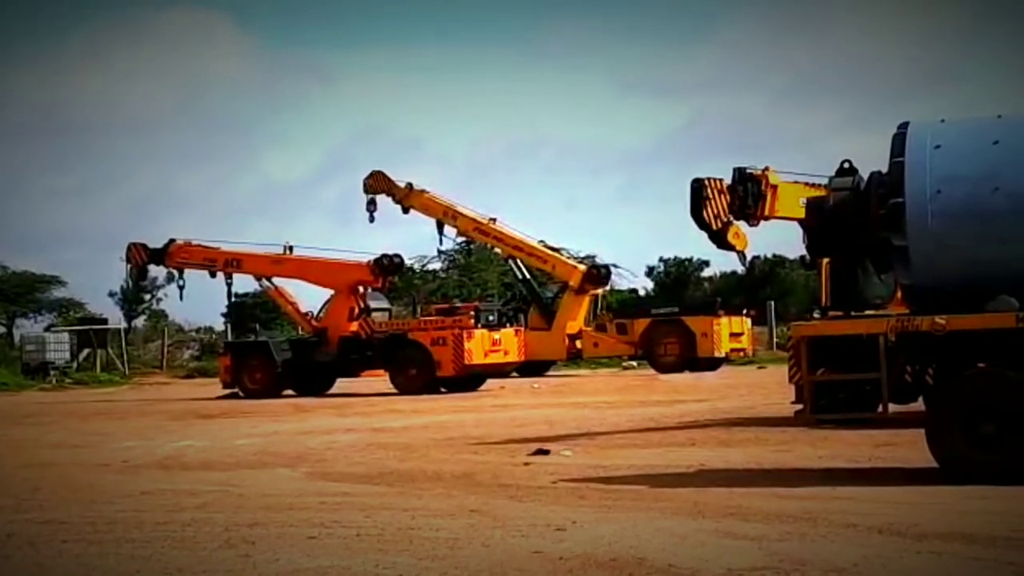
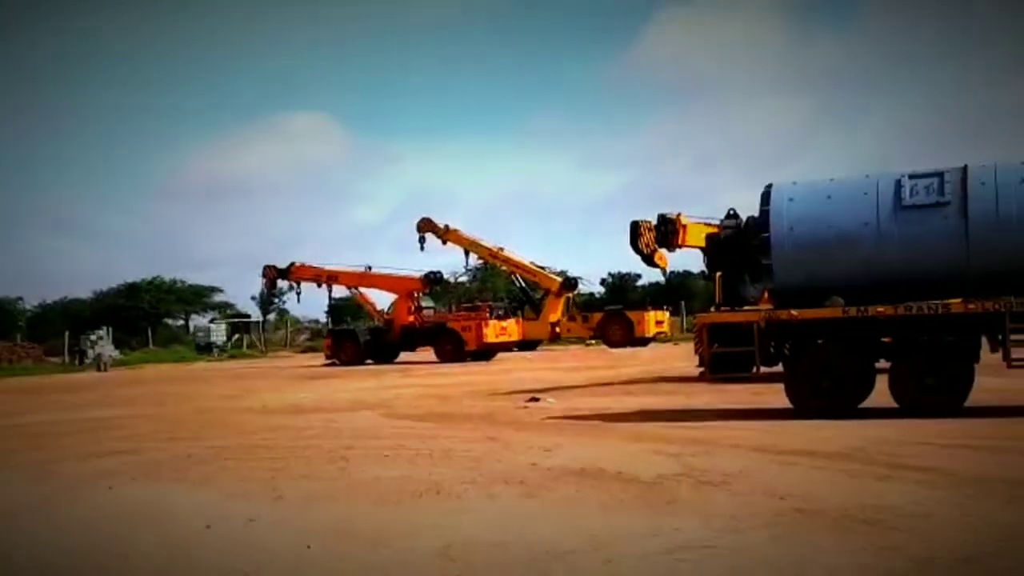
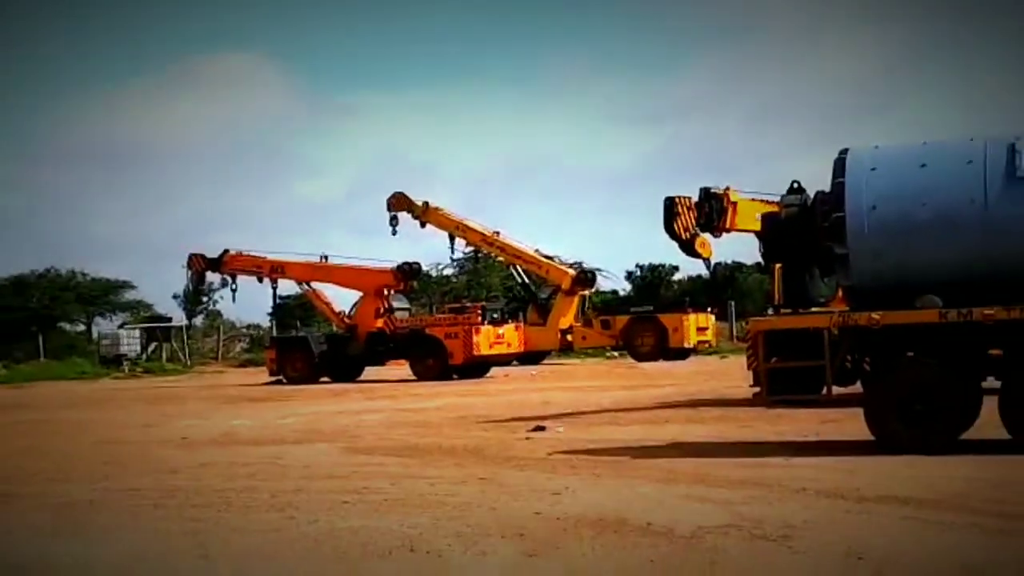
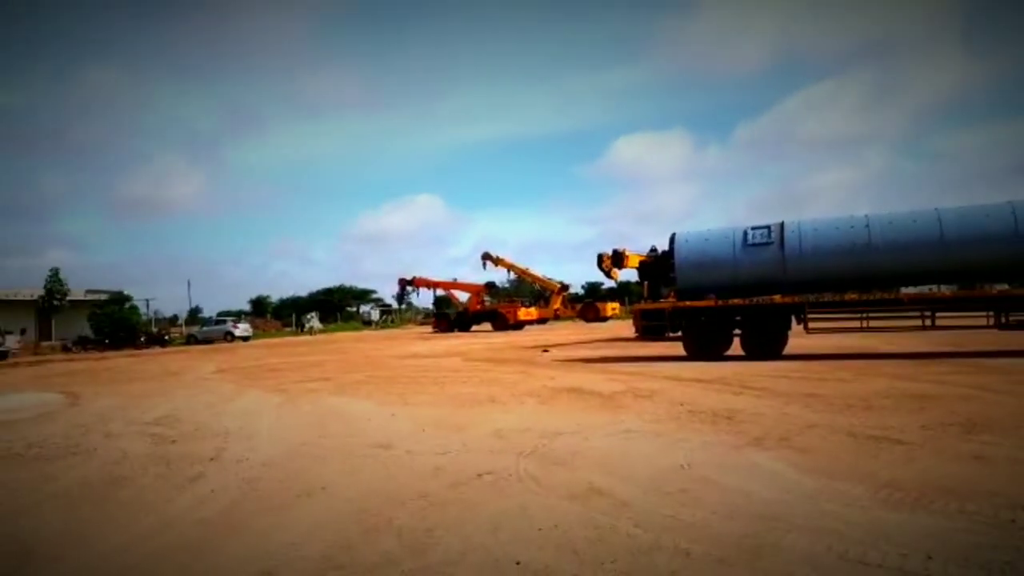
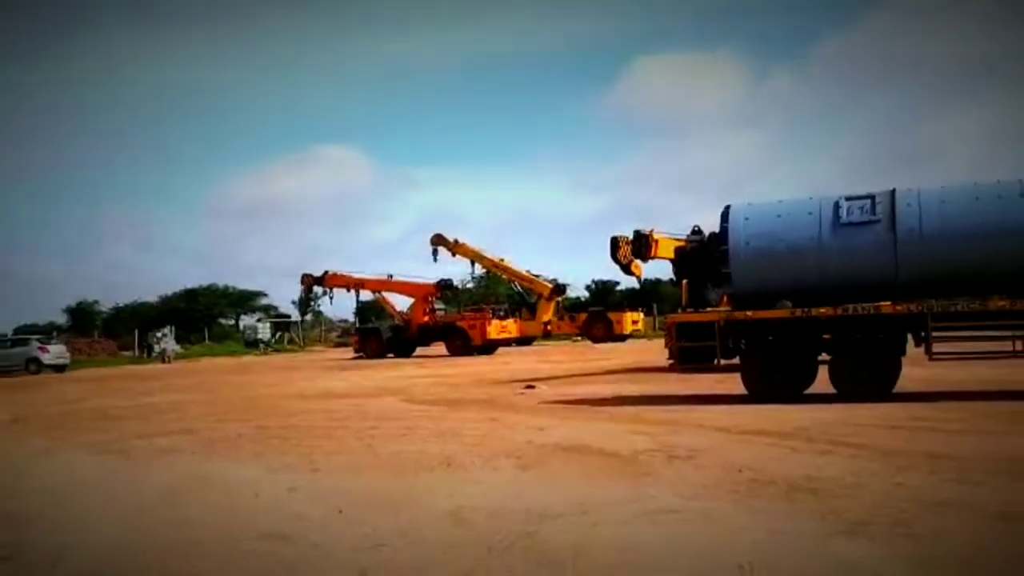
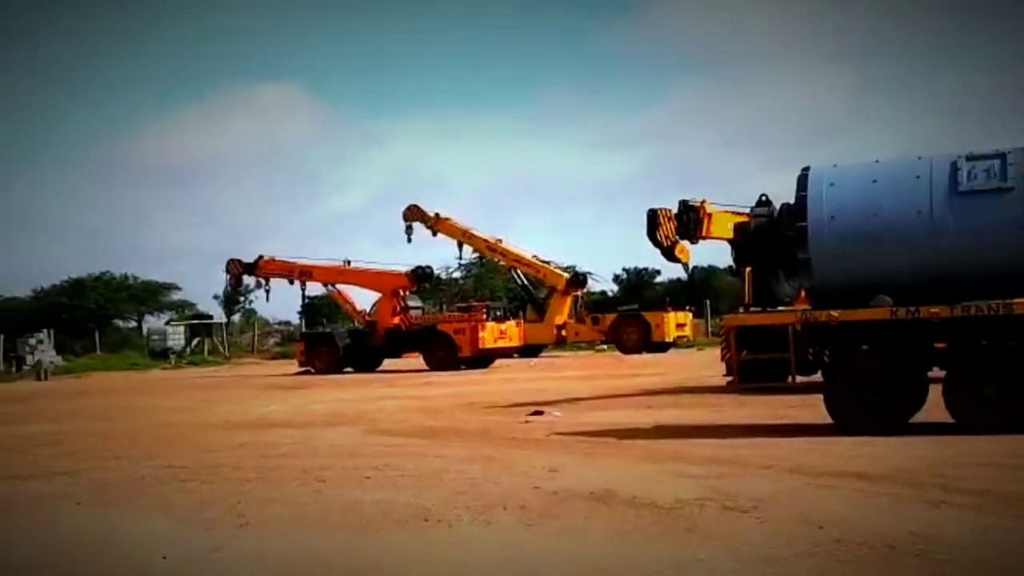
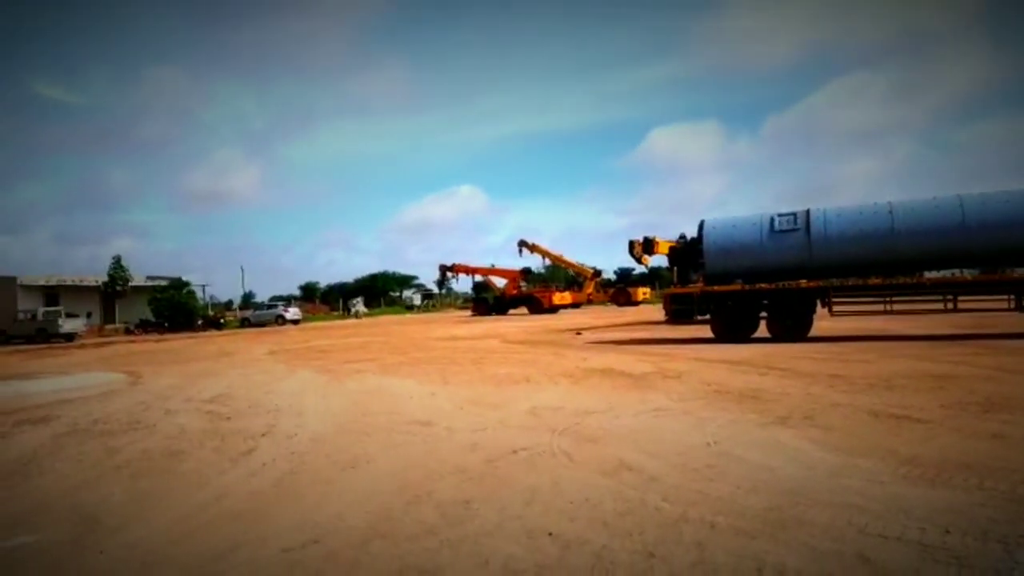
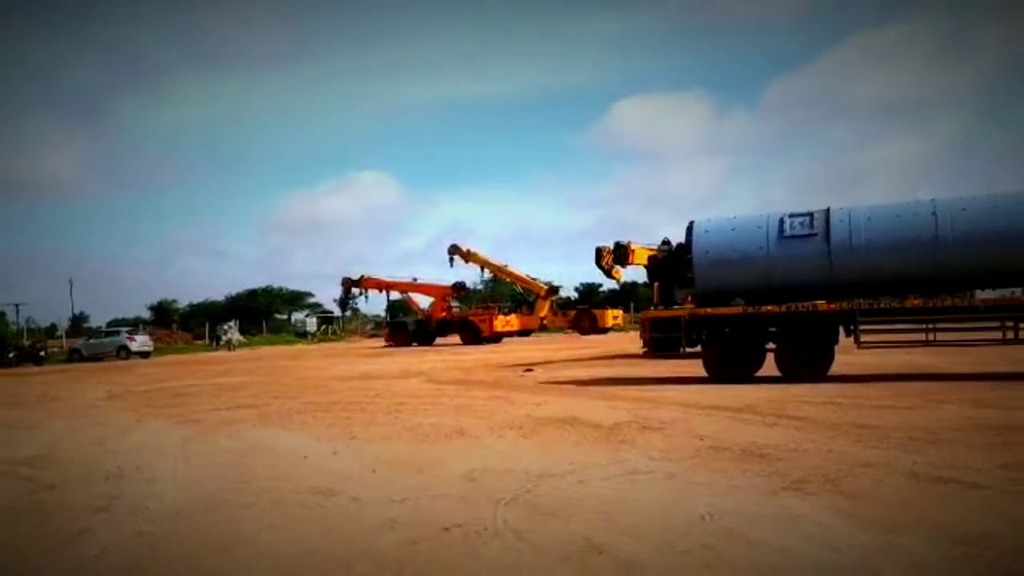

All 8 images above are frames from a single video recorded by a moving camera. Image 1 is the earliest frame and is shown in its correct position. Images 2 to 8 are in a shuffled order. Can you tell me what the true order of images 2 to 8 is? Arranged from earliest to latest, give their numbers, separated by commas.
3, 6, 2, 5, 8, 4, 7
